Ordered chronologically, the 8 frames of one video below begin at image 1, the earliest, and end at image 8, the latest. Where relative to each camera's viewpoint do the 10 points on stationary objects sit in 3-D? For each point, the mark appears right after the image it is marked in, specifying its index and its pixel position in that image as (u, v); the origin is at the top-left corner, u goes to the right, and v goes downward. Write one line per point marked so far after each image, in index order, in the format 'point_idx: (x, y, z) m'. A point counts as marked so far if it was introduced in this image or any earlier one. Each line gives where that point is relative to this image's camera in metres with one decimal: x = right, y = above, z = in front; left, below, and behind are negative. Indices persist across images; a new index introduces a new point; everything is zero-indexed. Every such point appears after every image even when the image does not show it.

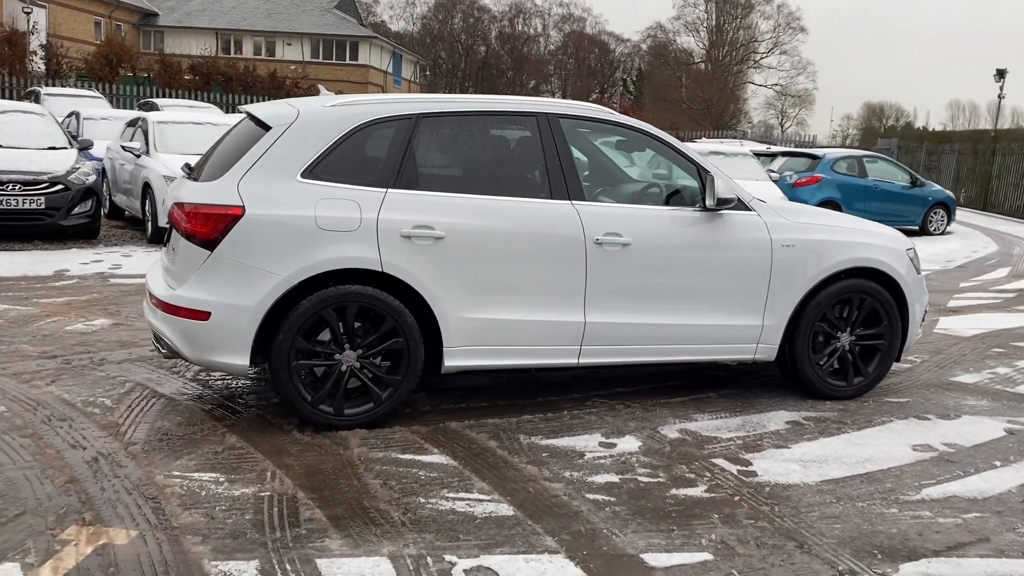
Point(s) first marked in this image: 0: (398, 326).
0: (-0.6, -0.2, +4.3) m
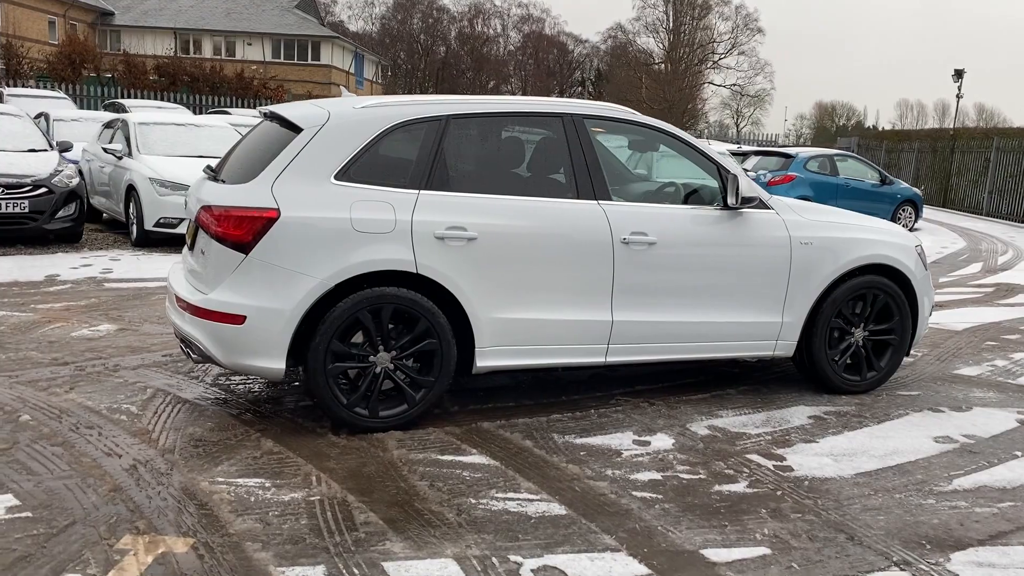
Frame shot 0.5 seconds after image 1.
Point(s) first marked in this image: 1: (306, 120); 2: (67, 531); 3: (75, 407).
0: (-0.4, -0.2, +4.3) m
1: (-1.0, +0.8, +4.3) m
2: (-1.6, -0.9, +3.2) m
3: (-2.2, -0.6, +4.4) m
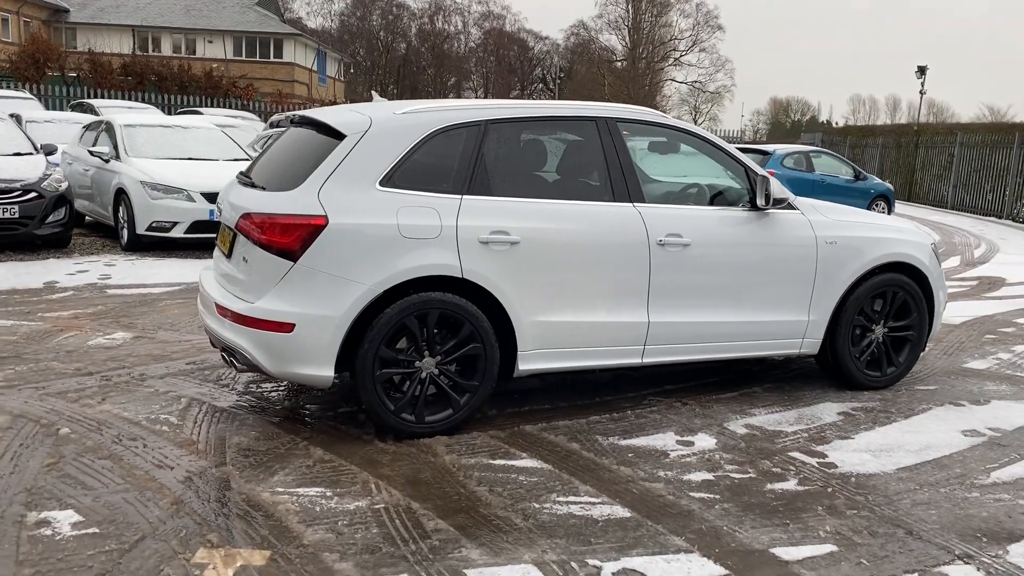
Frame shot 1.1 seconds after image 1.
0: (-0.2, -0.2, +4.3) m
1: (-0.8, +0.8, +4.2) m
2: (-1.3, -0.9, +3.1) m
3: (-2.0, -0.6, +4.3) m
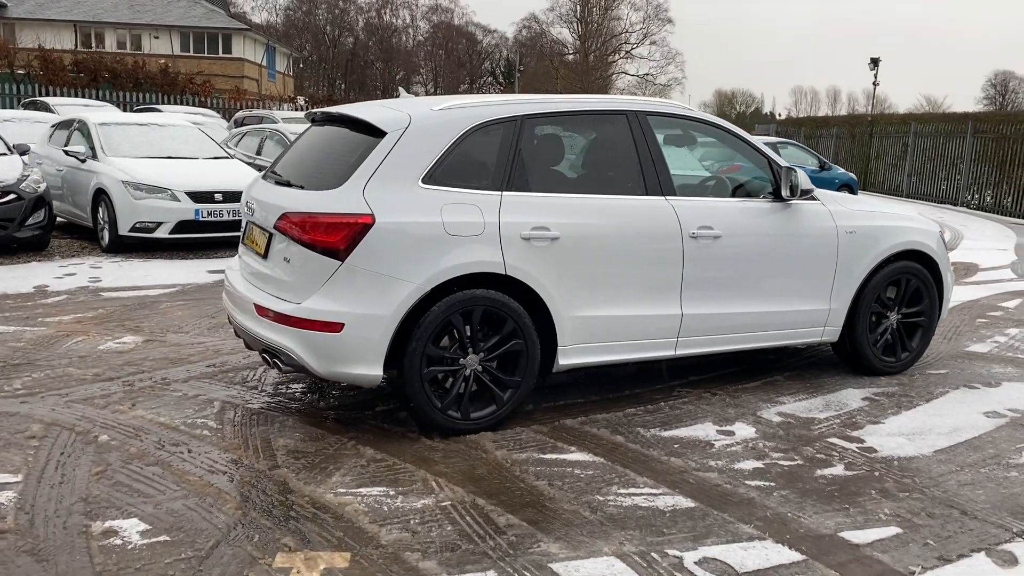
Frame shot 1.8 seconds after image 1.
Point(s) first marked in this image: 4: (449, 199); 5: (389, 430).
0: (0.0, -0.2, +4.3) m
1: (-0.6, +0.8, +4.2) m
2: (-1.0, -0.9, +3.1) m
3: (-1.7, -0.7, +4.2) m
4: (-0.3, +0.4, +4.1) m
5: (-0.6, -0.7, +4.3) m
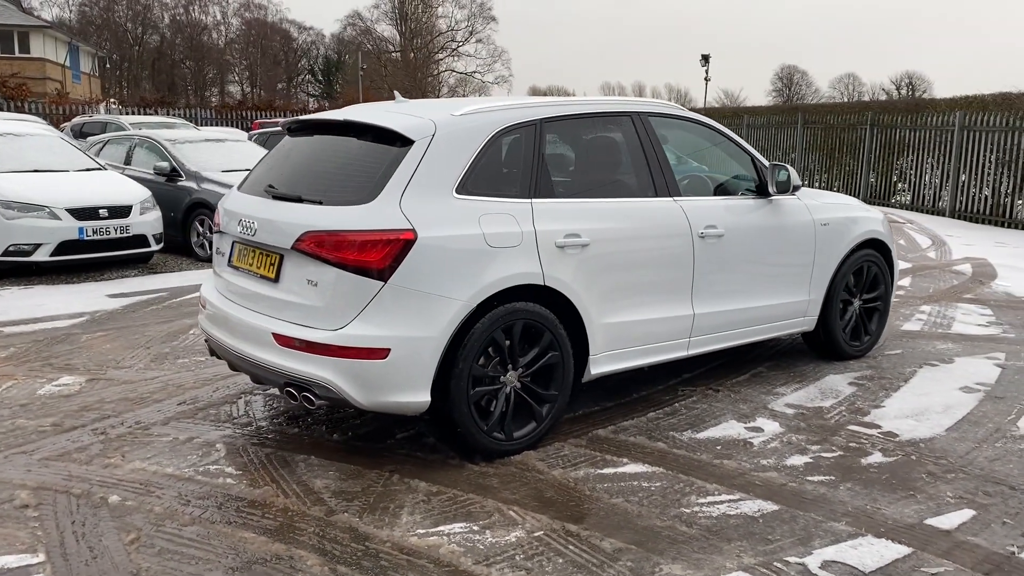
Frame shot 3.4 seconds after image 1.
0: (+0.2, -0.2, +4.1) m
1: (-0.4, +0.7, +3.9) m
2: (-0.6, -1.0, +2.7) m
3: (-1.5, -0.8, +3.8) m
4: (-0.1, +0.3, +3.9) m
5: (-0.4, -0.8, +4.0) m
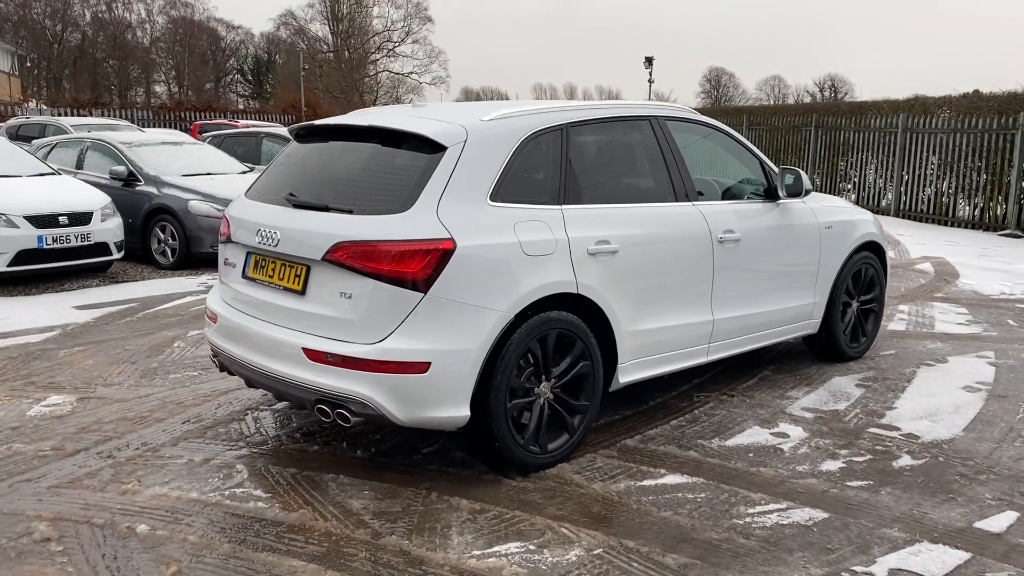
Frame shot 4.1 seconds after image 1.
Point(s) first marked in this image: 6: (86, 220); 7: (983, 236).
0: (+0.3, -0.3, +4.0) m
1: (-0.3, +0.7, +3.8) m
2: (-0.3, -1.1, +2.6) m
3: (-1.3, -0.9, +3.5) m
4: (0.0, +0.3, +3.8) m
5: (-0.2, -0.8, +3.9) m
6: (-4.1, +0.7, +8.4) m
7: (+7.6, +0.8, +14.4) m
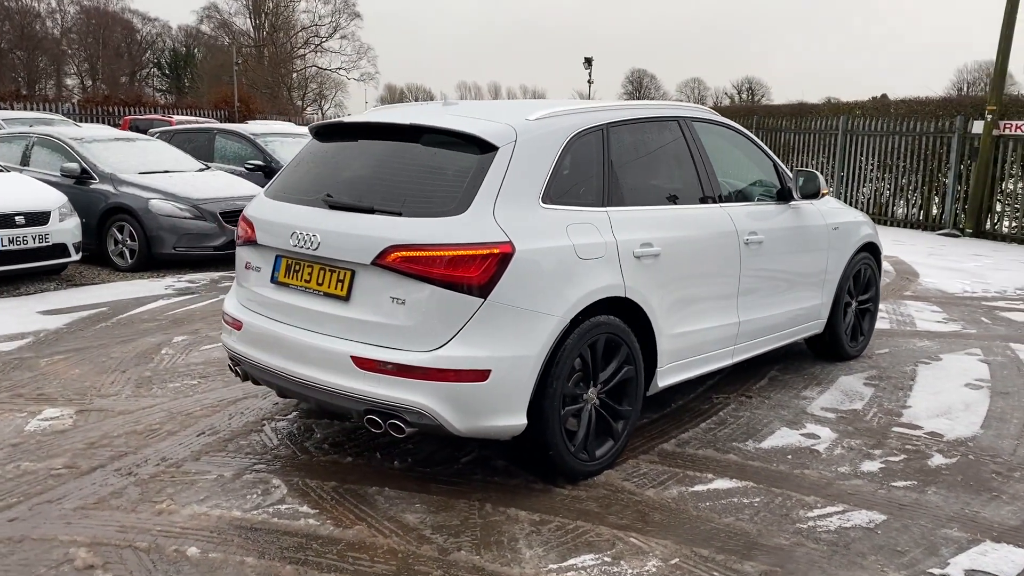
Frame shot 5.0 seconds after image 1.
0: (+0.5, -0.3, +4.0) m
1: (-0.1, +0.6, +3.7) m
2: (0.0, -1.1, +2.5) m
3: (-1.1, -0.9, +3.3) m
4: (+0.2, +0.3, +3.7) m
5: (0.0, -0.8, +3.8) m
6: (-4.2, +0.6, +8.0) m
7: (+6.9, +0.9, +14.9) m
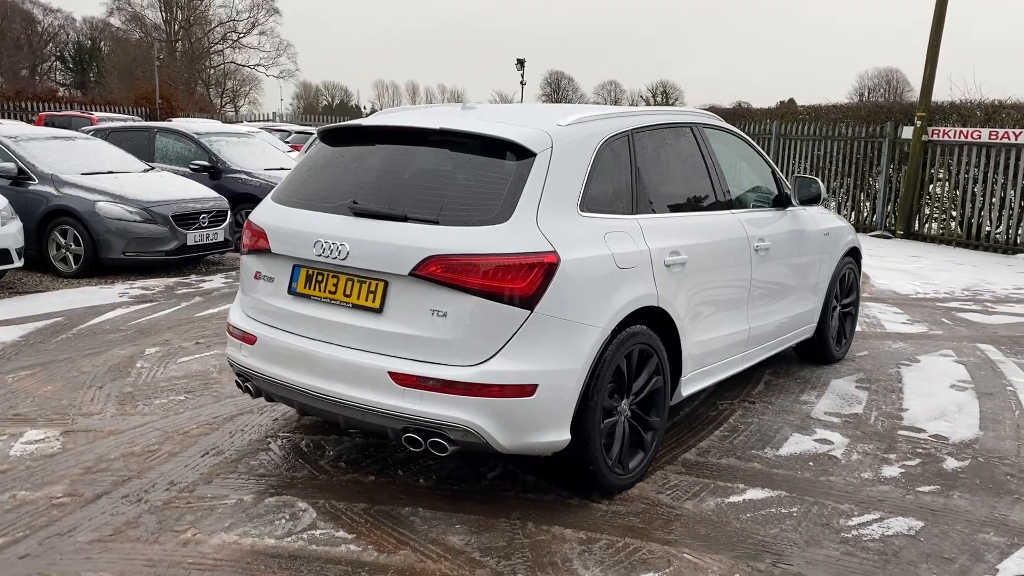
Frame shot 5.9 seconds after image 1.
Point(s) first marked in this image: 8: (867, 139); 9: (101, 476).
0: (+0.7, -0.3, +3.9) m
1: (+0.1, +0.6, +3.6) m
2: (+0.3, -1.1, +2.4) m
3: (-0.9, -0.9, +3.1) m
4: (+0.4, +0.2, +3.6) m
5: (+0.1, -0.9, +3.7) m
6: (-4.5, +0.5, +7.5) m
7: (+6.0, +0.9, +15.4) m
8: (+6.4, +2.7, +15.8) m
9: (-1.8, -0.8, +3.7) m
